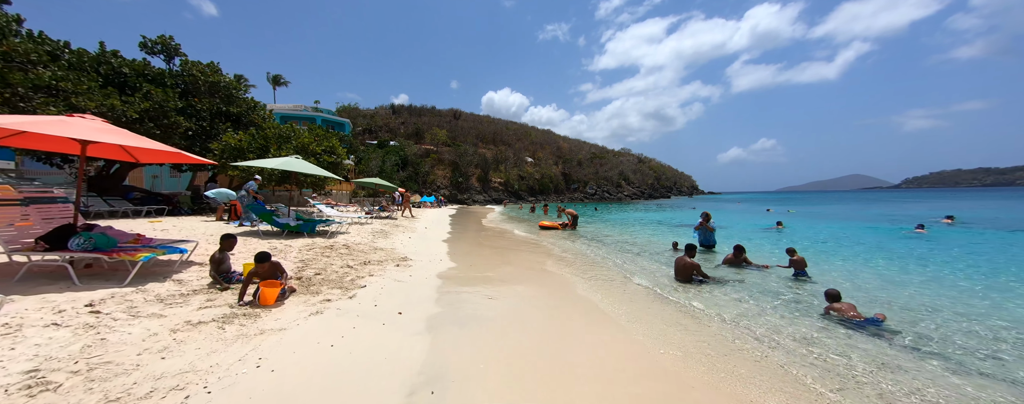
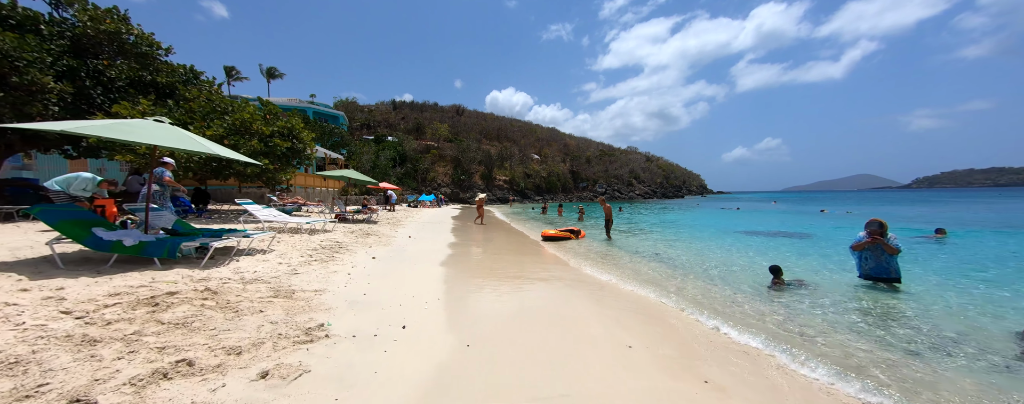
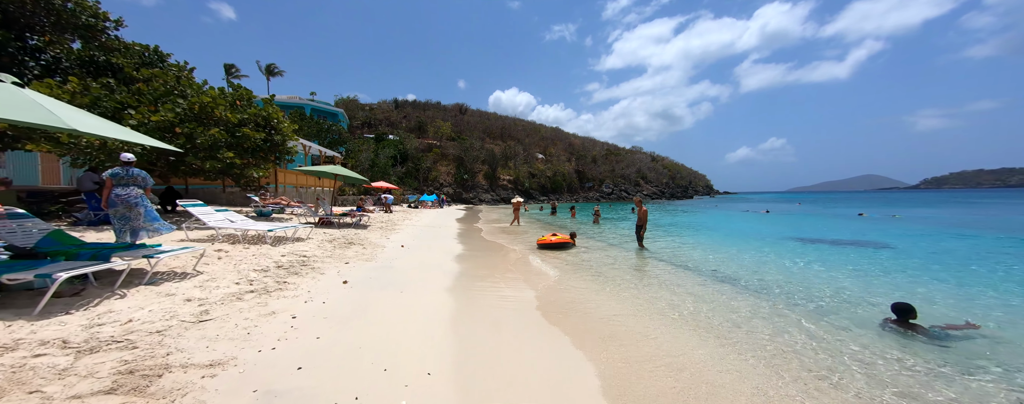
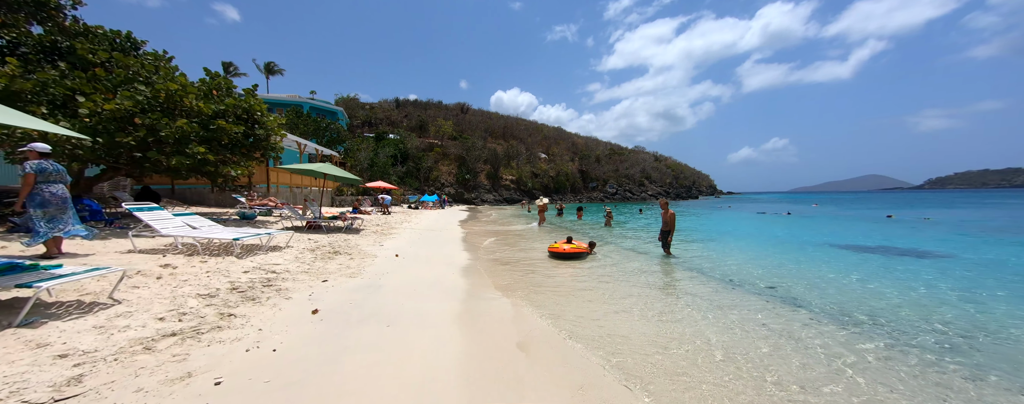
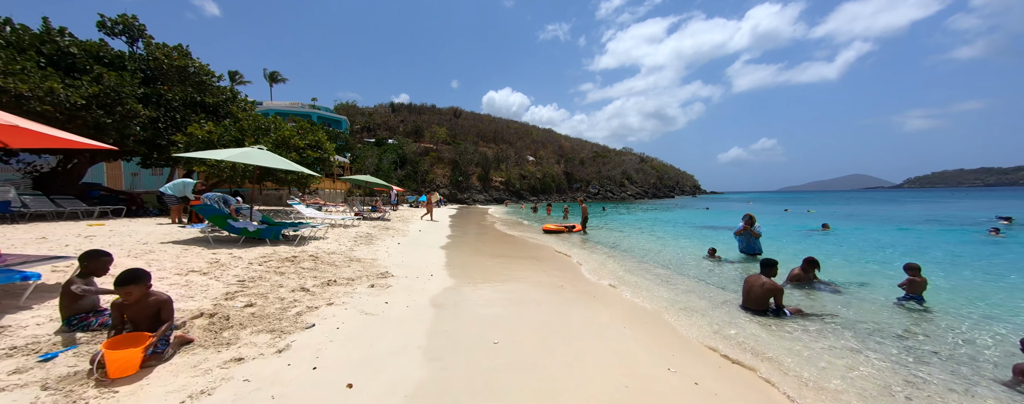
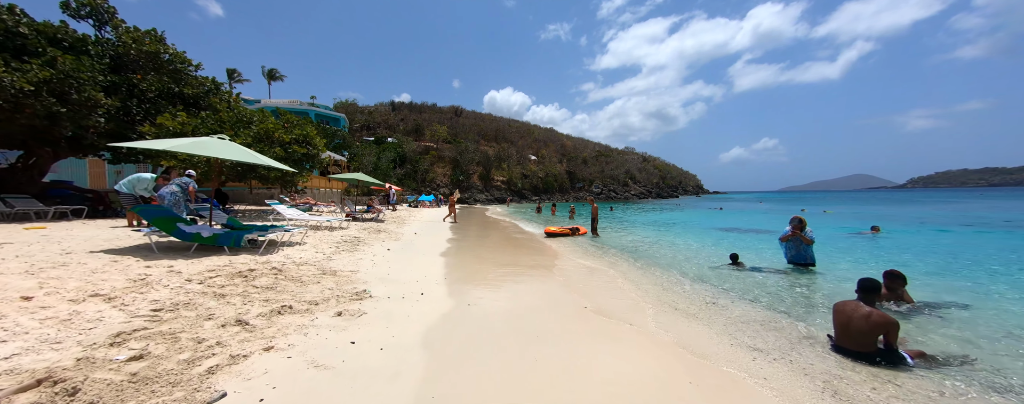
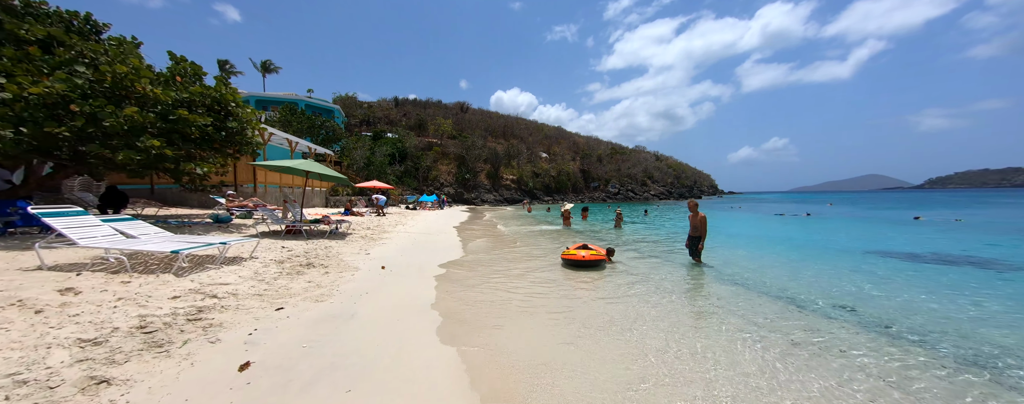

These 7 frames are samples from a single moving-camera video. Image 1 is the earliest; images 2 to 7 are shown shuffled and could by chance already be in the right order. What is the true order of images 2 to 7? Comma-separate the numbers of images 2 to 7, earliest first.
5, 6, 2, 3, 4, 7
